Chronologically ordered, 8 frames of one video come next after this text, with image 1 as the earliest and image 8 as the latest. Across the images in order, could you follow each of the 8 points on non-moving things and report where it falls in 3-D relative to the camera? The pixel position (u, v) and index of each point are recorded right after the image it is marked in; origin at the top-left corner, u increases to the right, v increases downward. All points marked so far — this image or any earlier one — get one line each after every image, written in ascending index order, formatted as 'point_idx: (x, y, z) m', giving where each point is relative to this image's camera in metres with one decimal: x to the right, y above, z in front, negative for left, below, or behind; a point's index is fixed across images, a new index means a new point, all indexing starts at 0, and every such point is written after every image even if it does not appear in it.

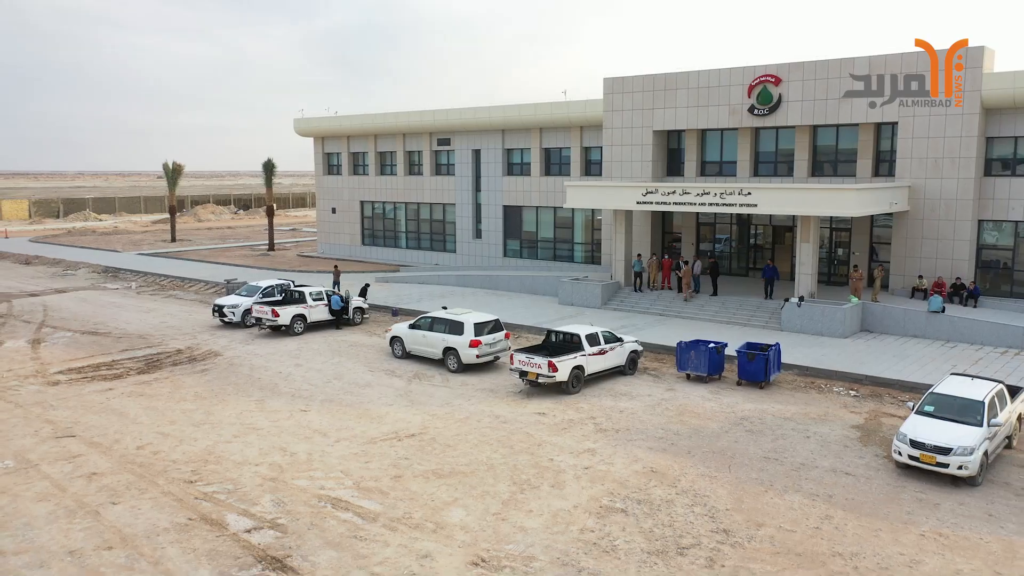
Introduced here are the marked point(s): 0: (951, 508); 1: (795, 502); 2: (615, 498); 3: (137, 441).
0: (+6.7, -3.4, +13.1) m
1: (+4.3, -3.3, +13.2) m
2: (+1.6, -3.3, +13.4) m
3: (-7.1, -2.9, +16.0) m
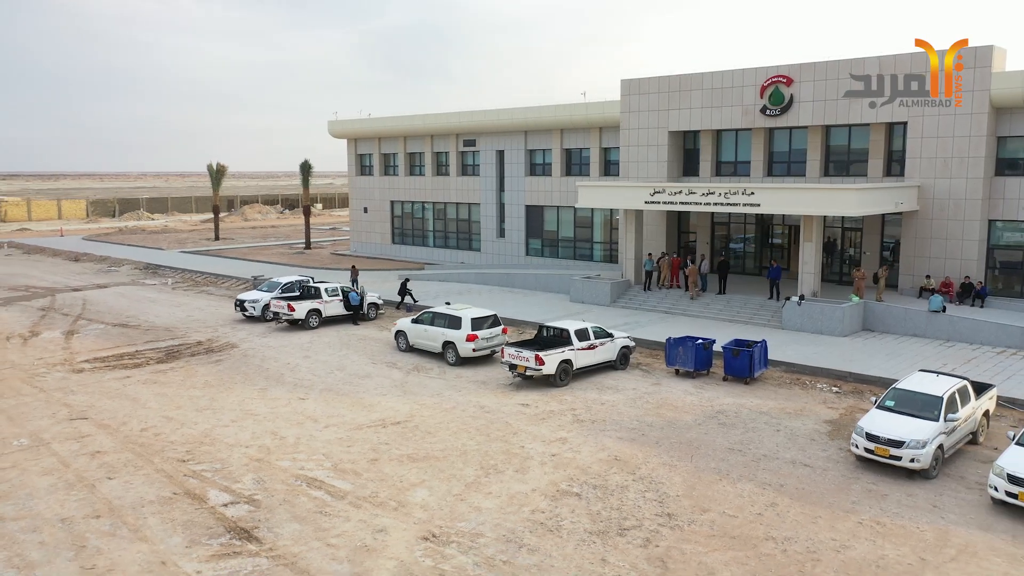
0: (+6.1, -3.3, +13.5) m
1: (+3.7, -3.3, +13.7) m
2: (+1.0, -3.2, +14.1) m
3: (-7.5, -2.7, +17.2) m
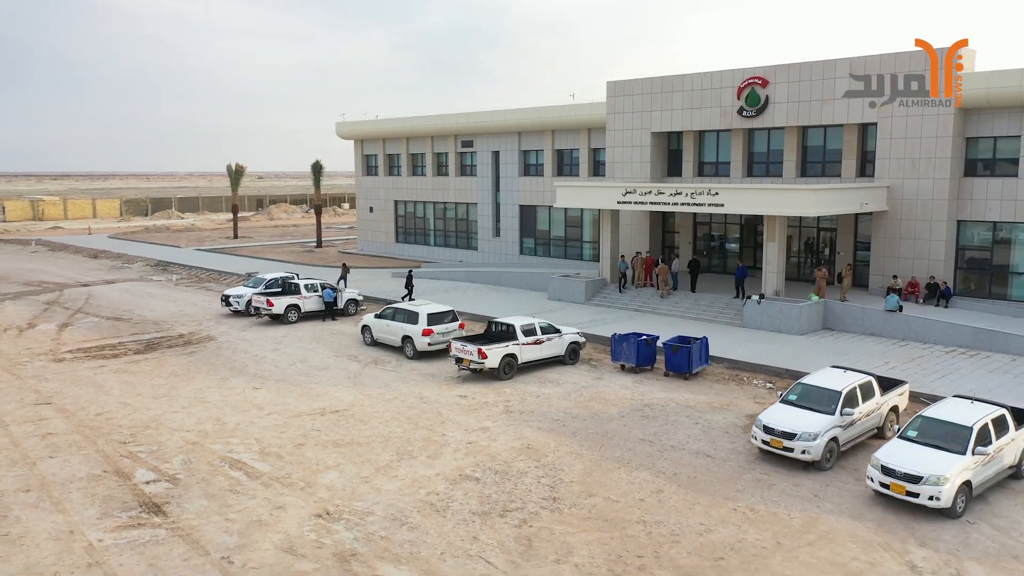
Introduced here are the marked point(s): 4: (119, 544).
0: (+4.4, -3.3, +14.0) m
1: (+2.1, -3.2, +14.4) m
2: (-0.6, -3.1, +14.9) m
3: (-8.9, -2.6, +18.4) m
4: (-5.5, -3.5, +11.8) m
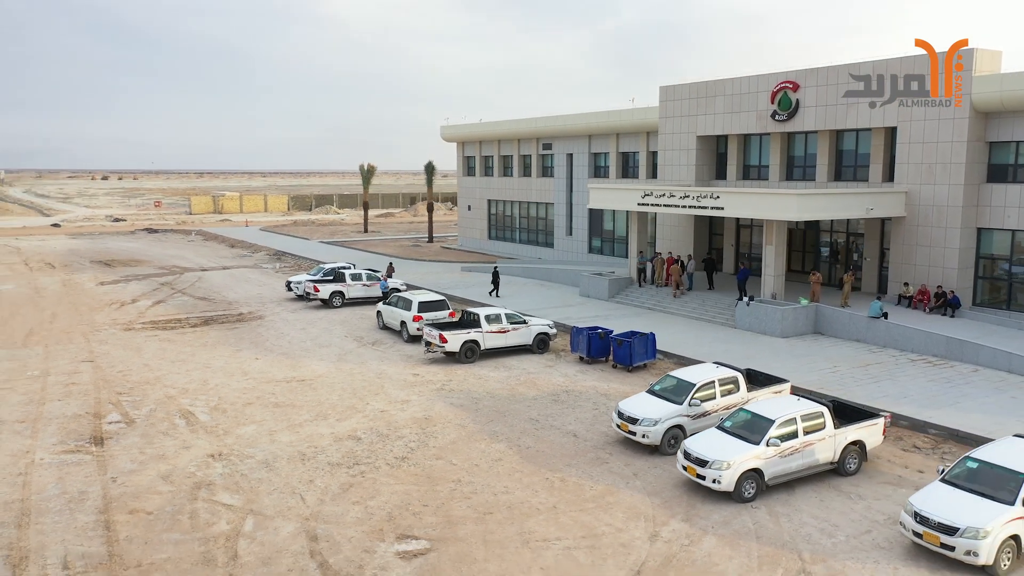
0: (+1.8, -3.2, +15.5) m
1: (-0.4, -3.1, +16.3) m
2: (-2.9, -2.9, +17.4) m
3: (-10.3, -2.1, +22.6) m
4: (-8.4, -3.1, +15.5) m
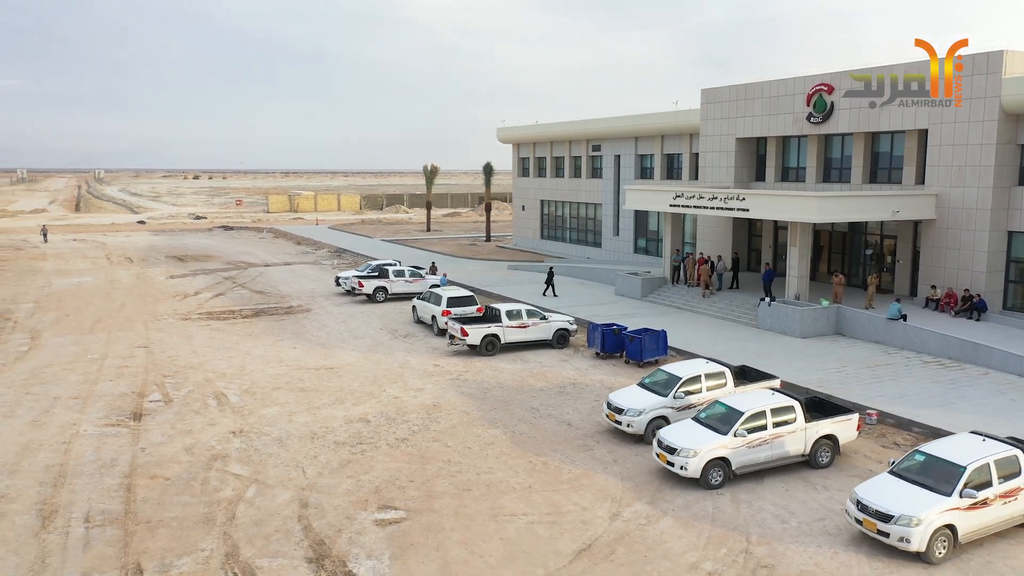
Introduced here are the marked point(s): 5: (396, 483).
0: (+1.6, -3.2, +16.4) m
1: (-0.5, -3.0, +17.5) m
2: (-2.9, -2.8, +18.7) m
3: (-9.8, -1.9, +24.6) m
4: (-8.5, -2.9, +17.3) m
5: (-2.0, -3.4, +14.7) m
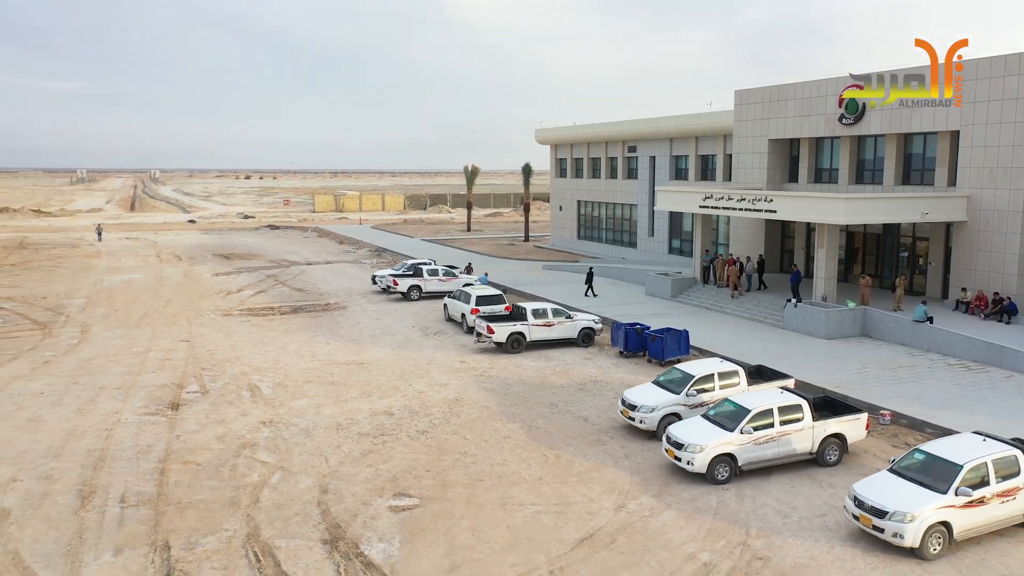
0: (+1.9, -3.2, +16.9) m
1: (-0.1, -2.9, +18.0) m
2: (-2.5, -2.7, +19.4) m
3: (-9.0, -1.8, +25.6) m
4: (-8.2, -2.9, +18.3) m
5: (-1.8, -3.3, +15.4) m
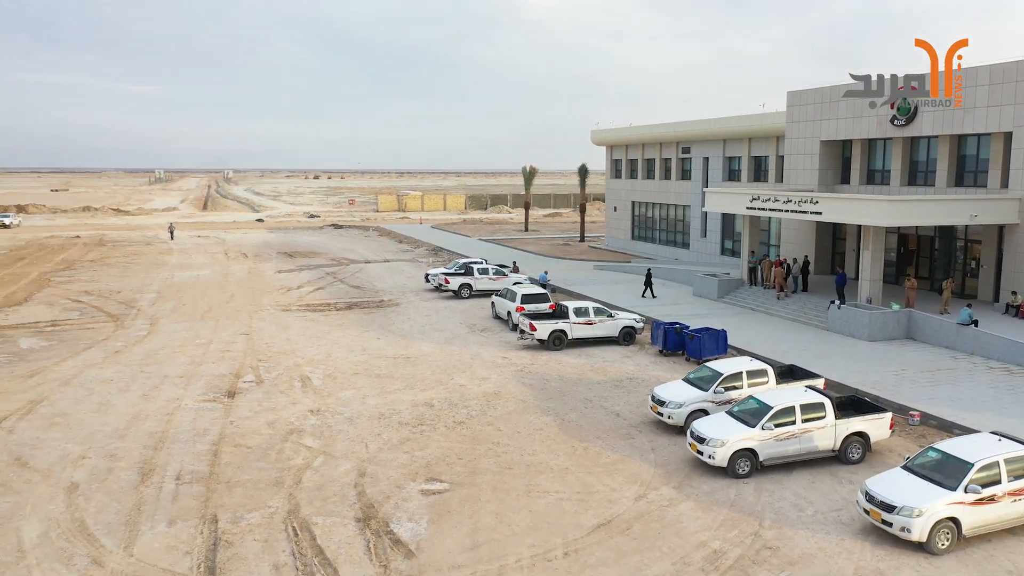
0: (+2.5, -3.1, +17.4) m
1: (+0.6, -2.9, +18.8) m
2: (-1.7, -2.7, +20.3) m
3: (-7.7, -1.7, +27.0) m
4: (-7.4, -2.7, +19.7) m
5: (-1.3, -3.3, +16.2) m
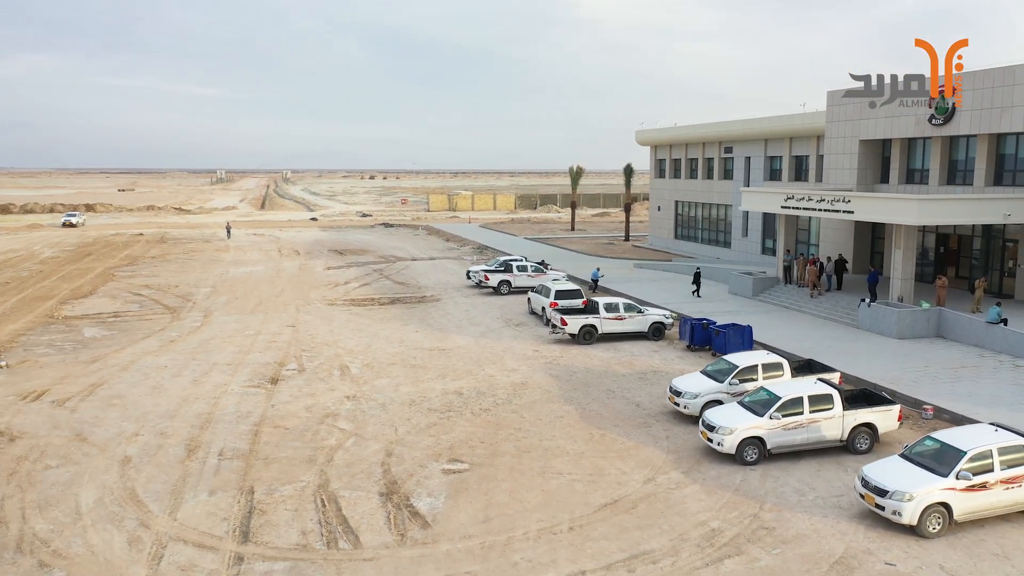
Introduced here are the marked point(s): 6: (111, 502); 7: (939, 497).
0: (+3.0, -3.0, +18.2) m
1: (+1.1, -2.8, +19.6) m
2: (-1.0, -2.5, +21.3) m
3: (-6.6, -1.5, +28.4) m
4: (-6.8, -2.5, +21.0) m
5: (-0.9, -3.1, +17.2) m
6: (-6.7, -3.6, +14.2) m
7: (+6.4, -3.1, +12.8) m
